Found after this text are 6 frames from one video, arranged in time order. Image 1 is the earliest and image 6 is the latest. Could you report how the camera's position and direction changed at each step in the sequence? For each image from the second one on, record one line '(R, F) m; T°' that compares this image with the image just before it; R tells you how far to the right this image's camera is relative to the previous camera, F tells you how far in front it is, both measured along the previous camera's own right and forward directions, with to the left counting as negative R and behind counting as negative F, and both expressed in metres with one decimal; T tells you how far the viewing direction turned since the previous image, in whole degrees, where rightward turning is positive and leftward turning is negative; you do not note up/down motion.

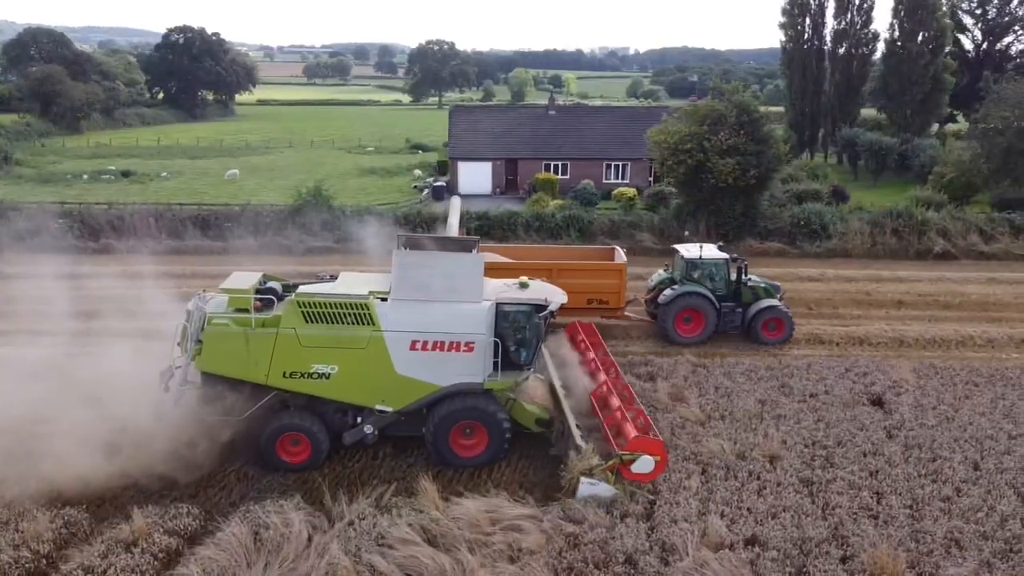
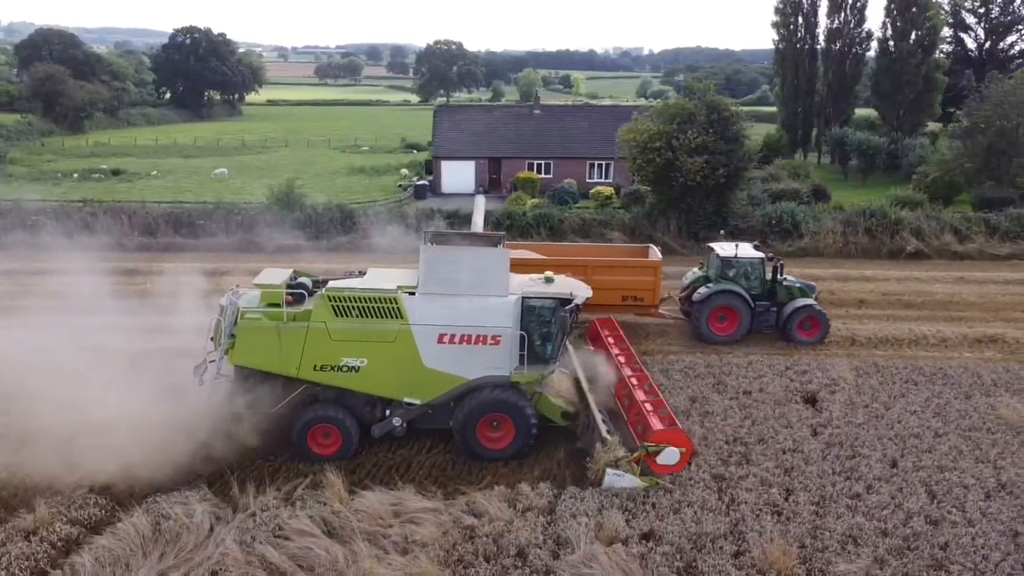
(+1.0, 0.0) m; -1°
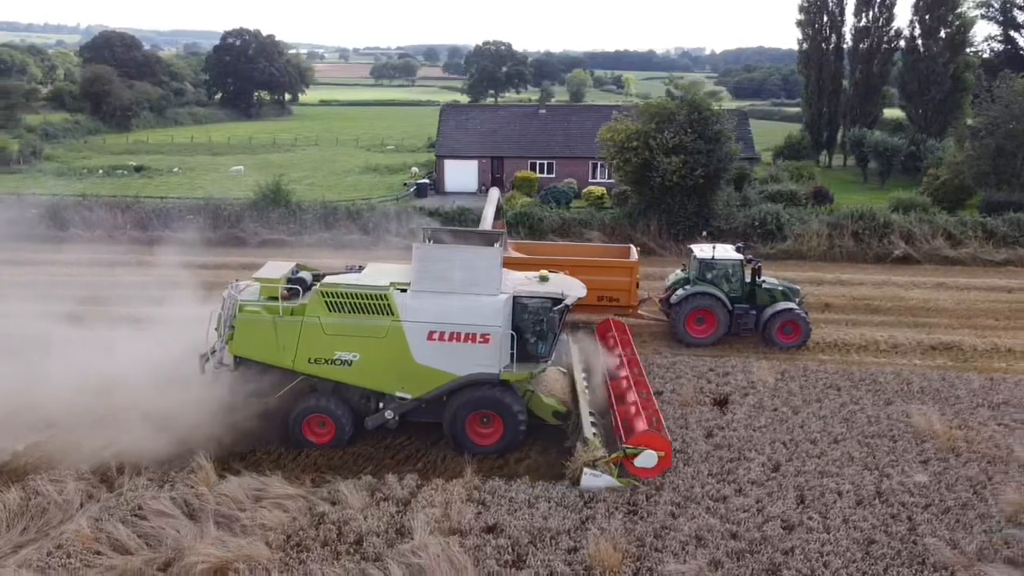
(+1.8, 0.0) m; -4°
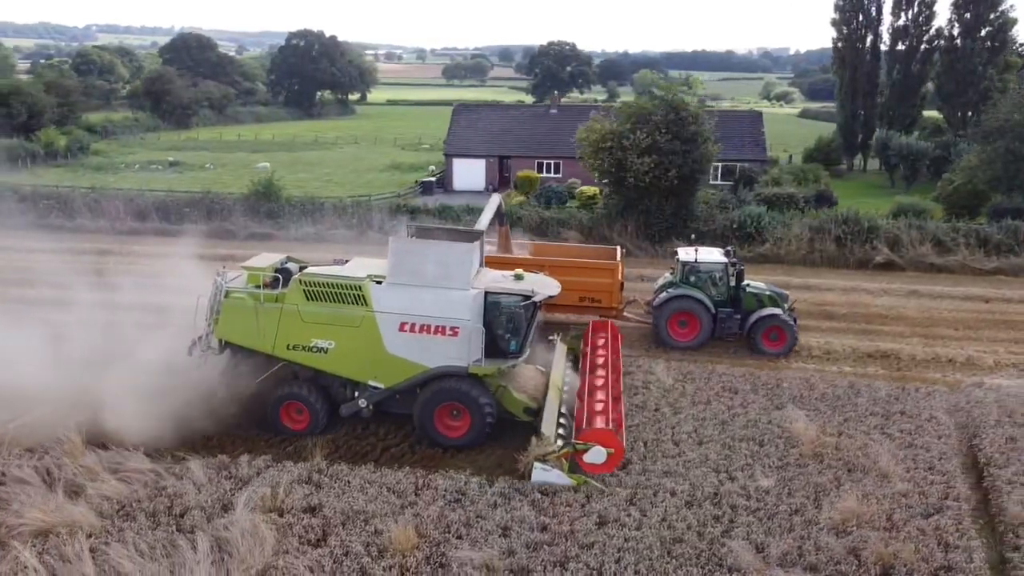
(+2.2, -0.1) m; -5°
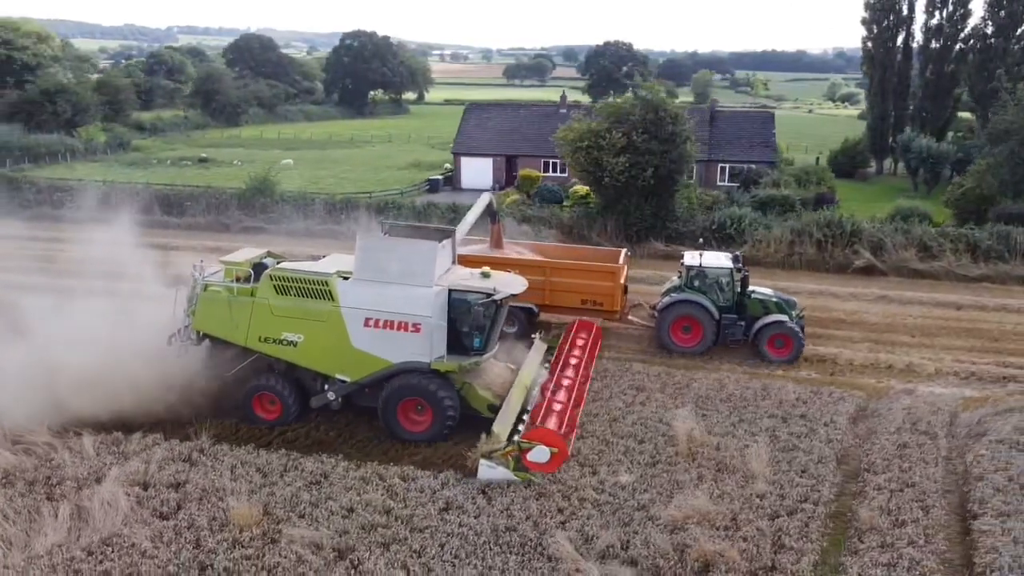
(+1.9, -0.1) m; -5°
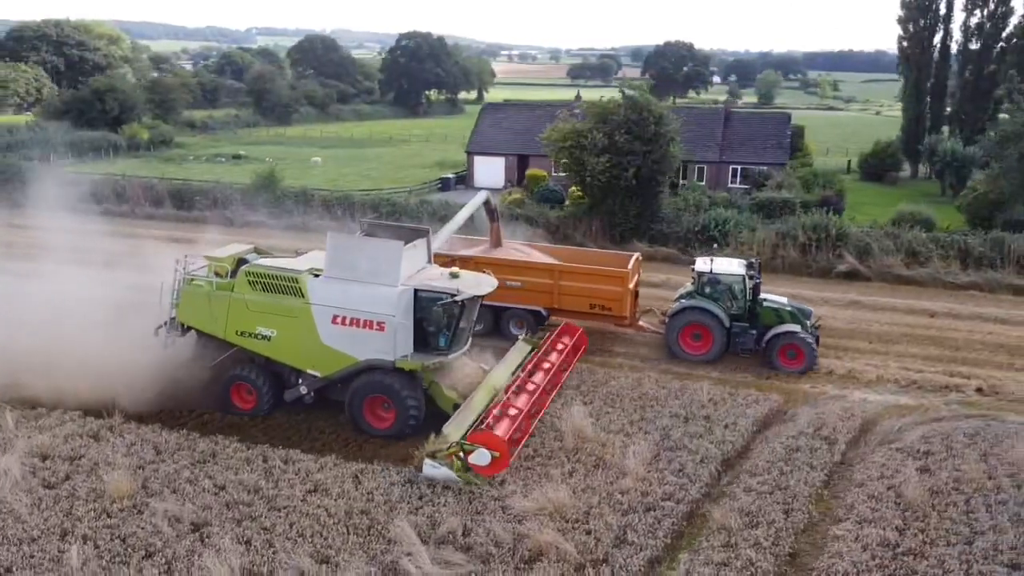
(+1.9, -0.1) m; -5°
